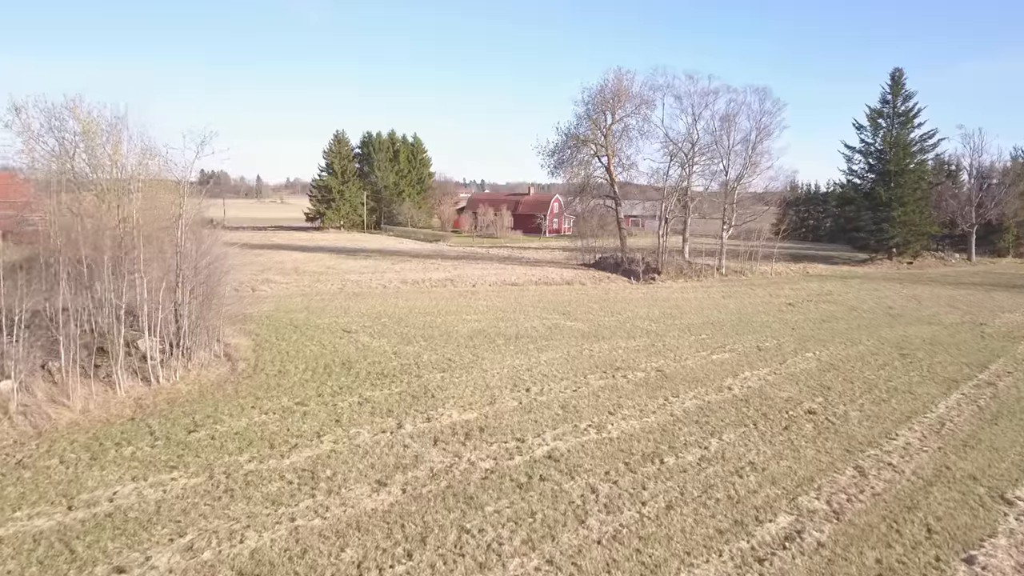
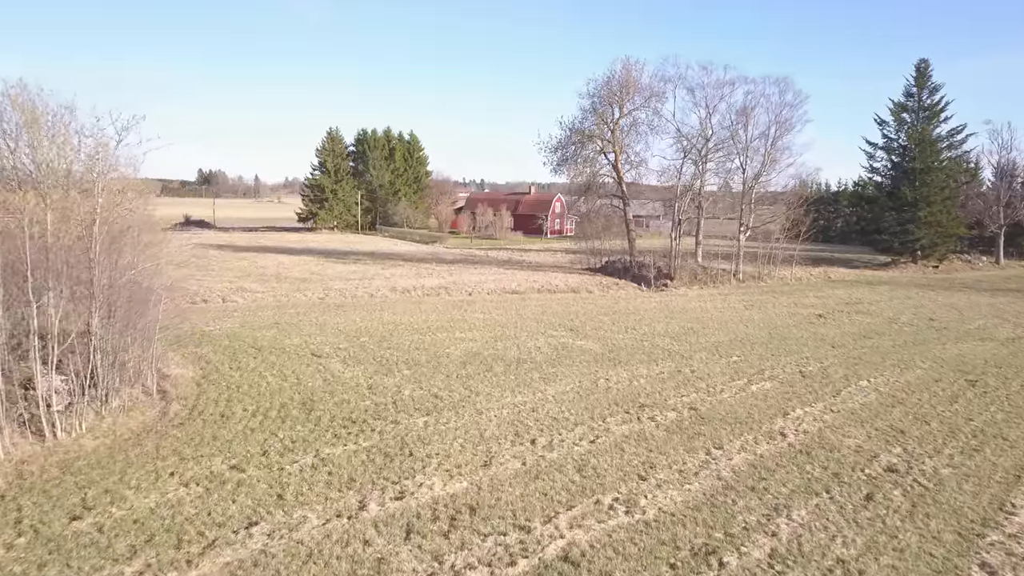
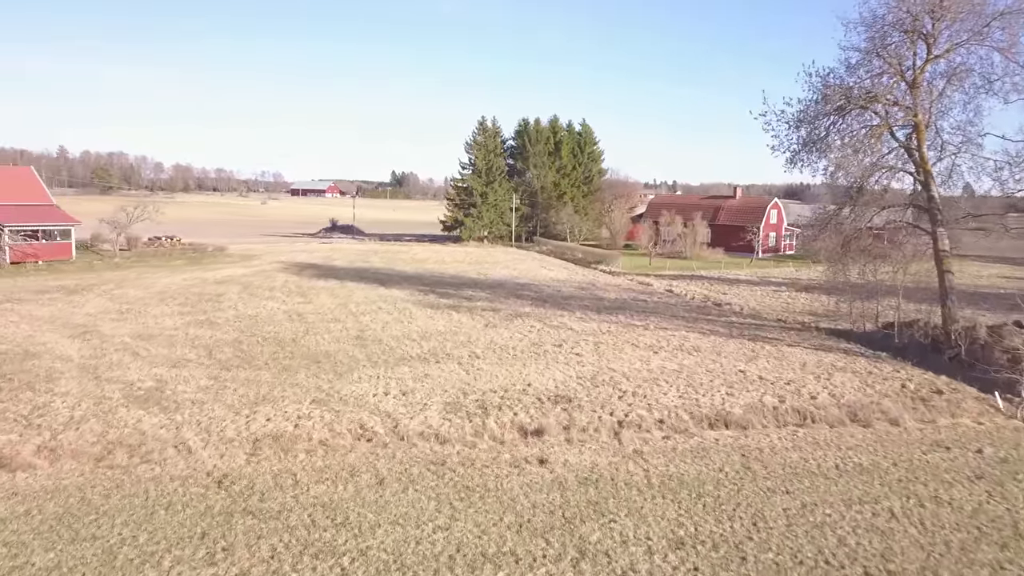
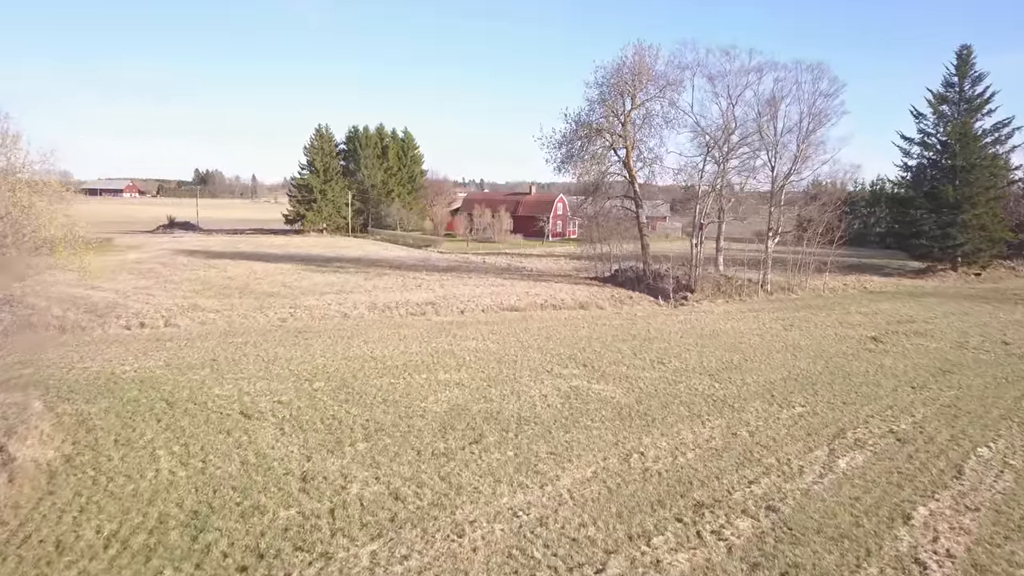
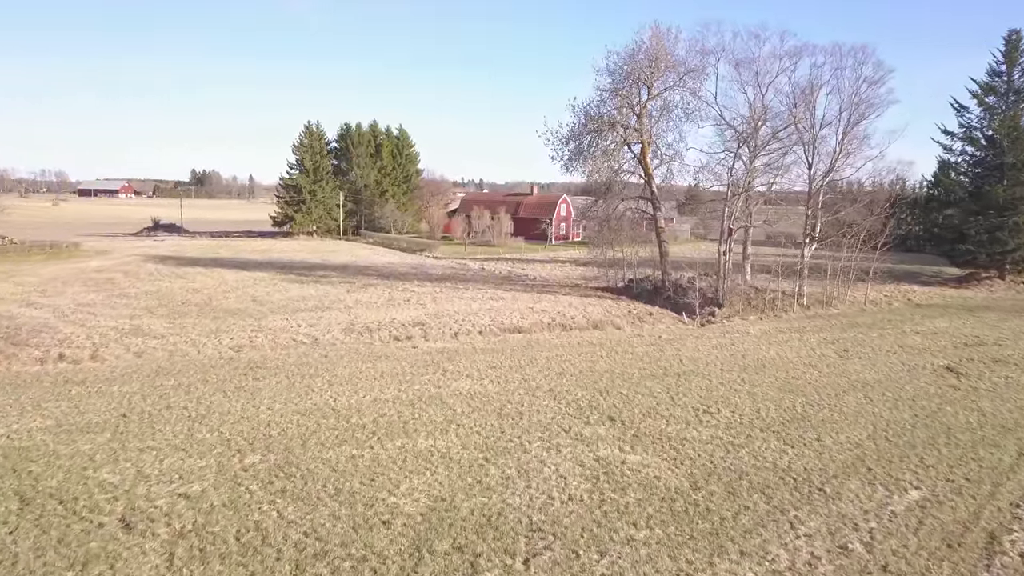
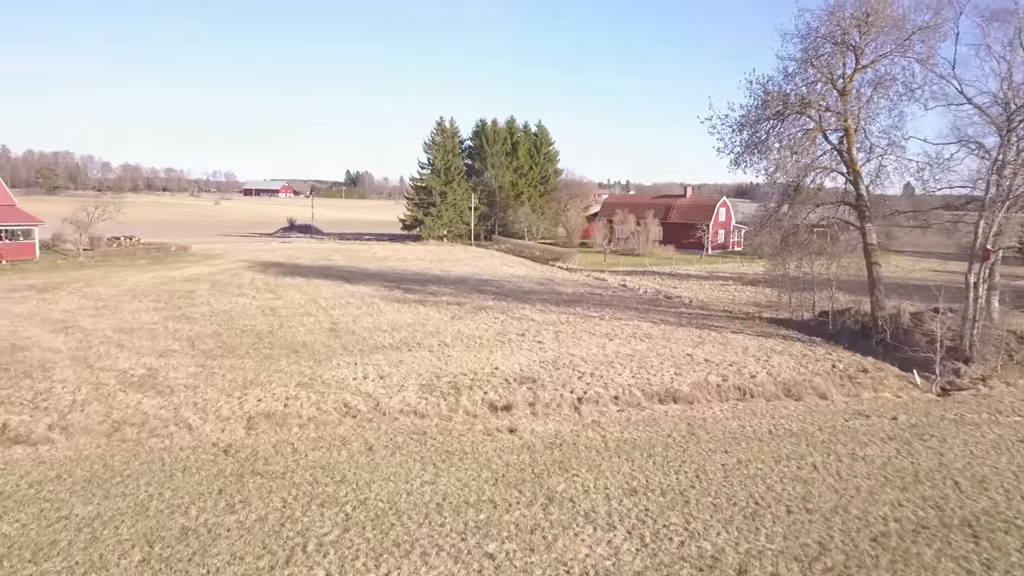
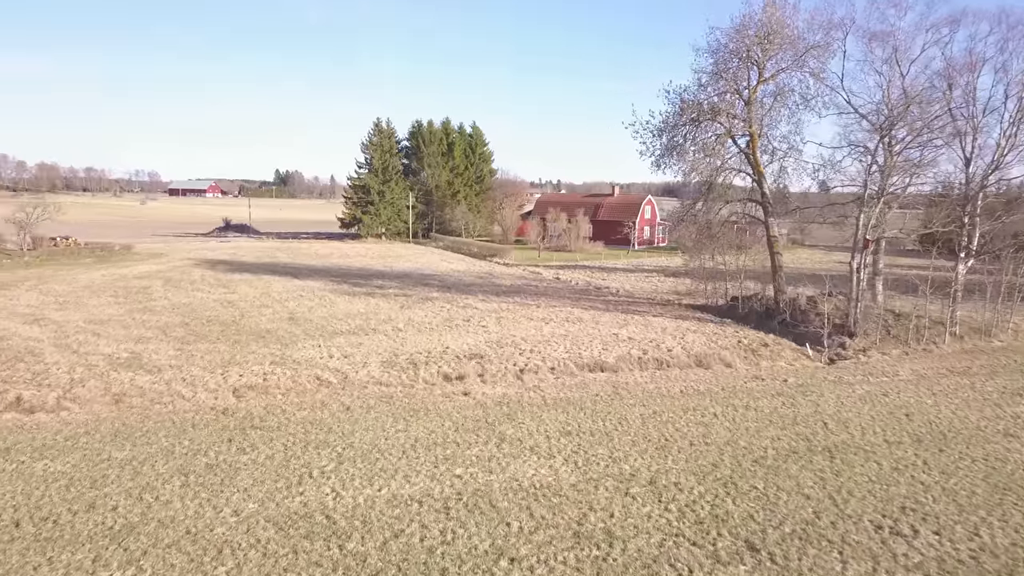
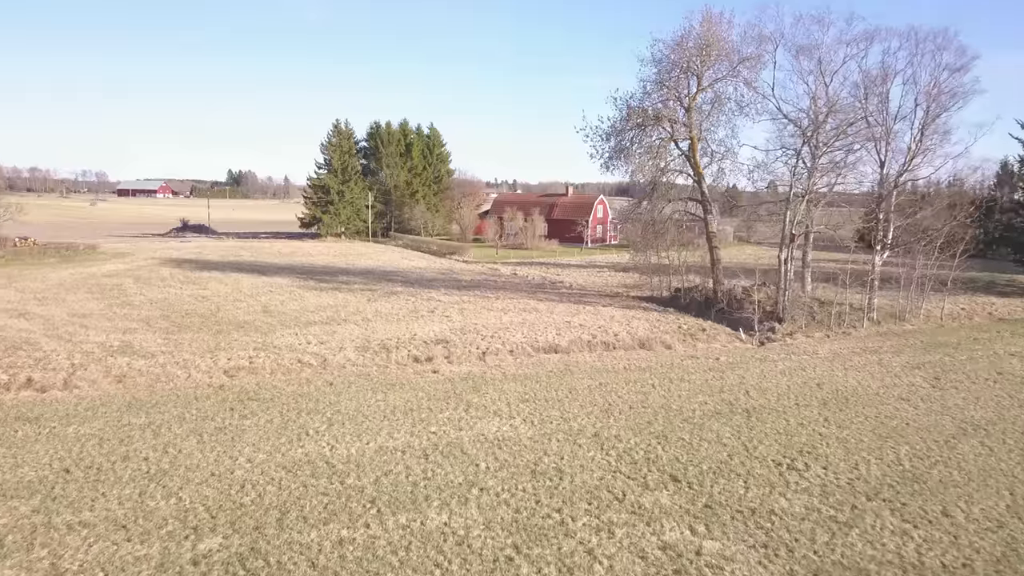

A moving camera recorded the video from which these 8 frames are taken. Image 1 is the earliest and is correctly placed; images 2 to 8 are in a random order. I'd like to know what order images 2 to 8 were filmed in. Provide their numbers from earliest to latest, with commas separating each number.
2, 4, 5, 8, 7, 6, 3
